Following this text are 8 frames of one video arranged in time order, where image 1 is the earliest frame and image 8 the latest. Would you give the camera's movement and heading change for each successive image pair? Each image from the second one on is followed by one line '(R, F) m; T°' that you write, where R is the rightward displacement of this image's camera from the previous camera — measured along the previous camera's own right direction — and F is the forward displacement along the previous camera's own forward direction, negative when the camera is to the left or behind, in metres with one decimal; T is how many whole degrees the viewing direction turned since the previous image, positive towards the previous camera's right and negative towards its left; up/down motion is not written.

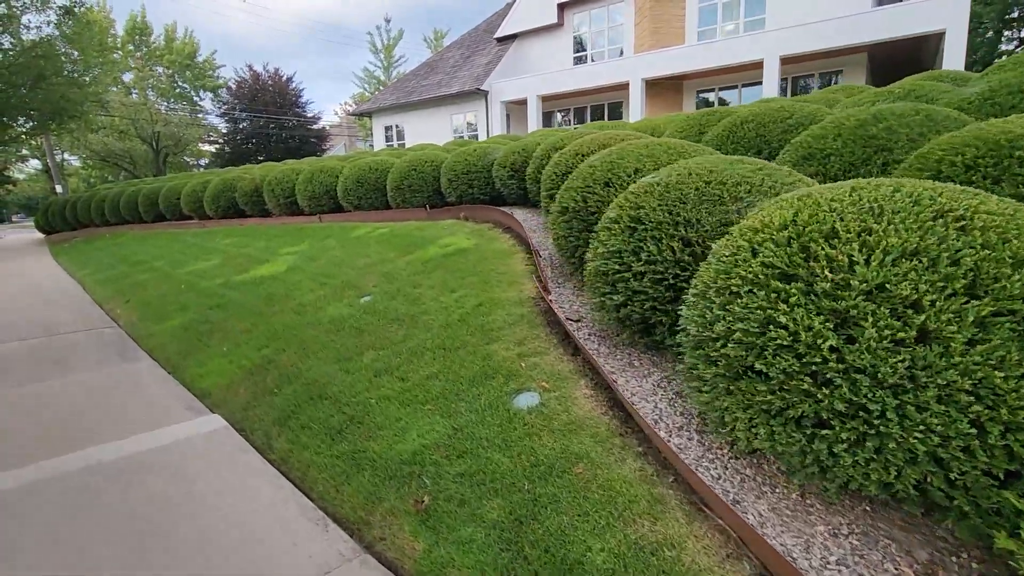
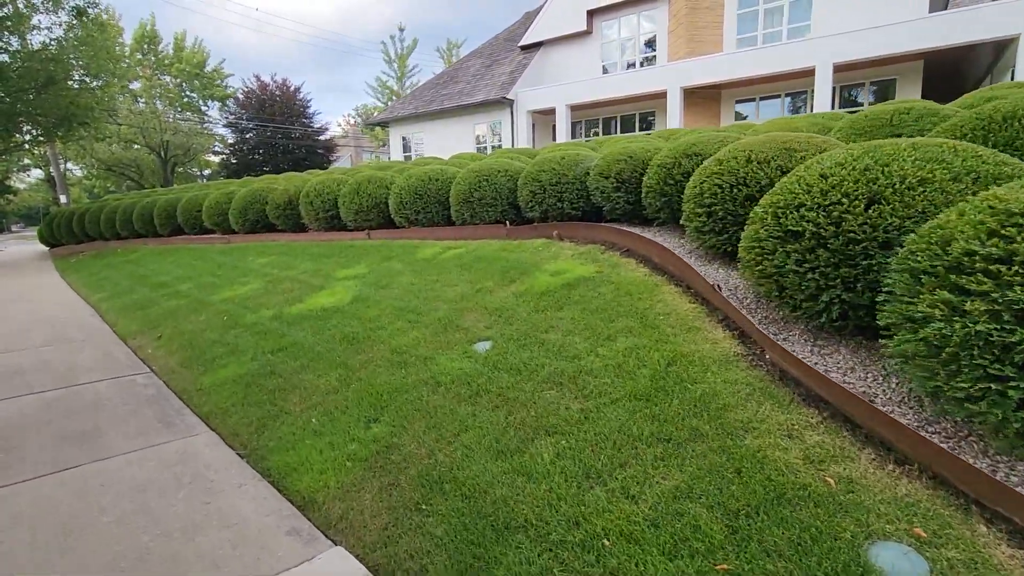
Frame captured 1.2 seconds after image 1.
(-1.0, +1.0) m; 0°
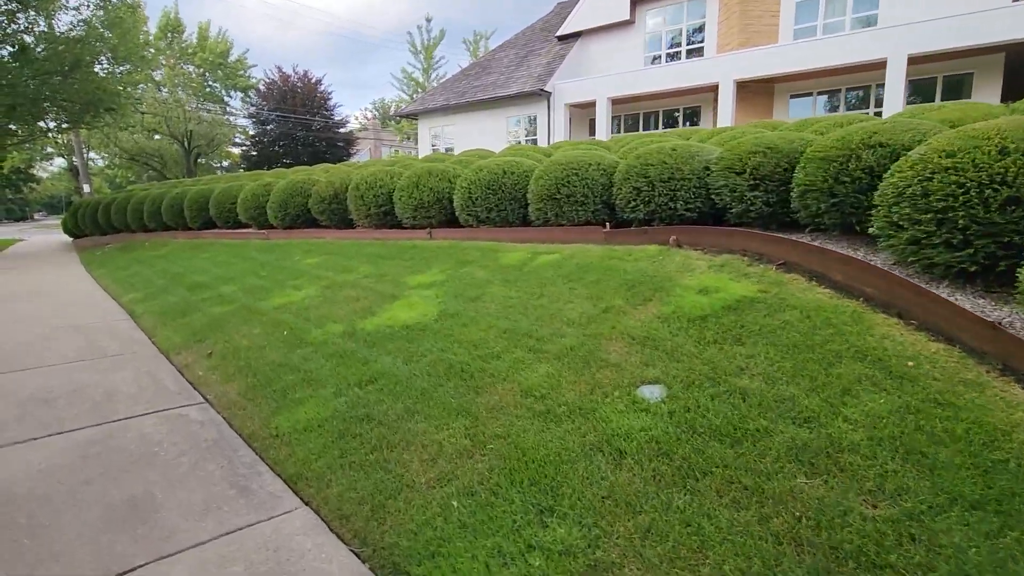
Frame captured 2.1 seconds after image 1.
(-0.8, +0.8) m; -1°
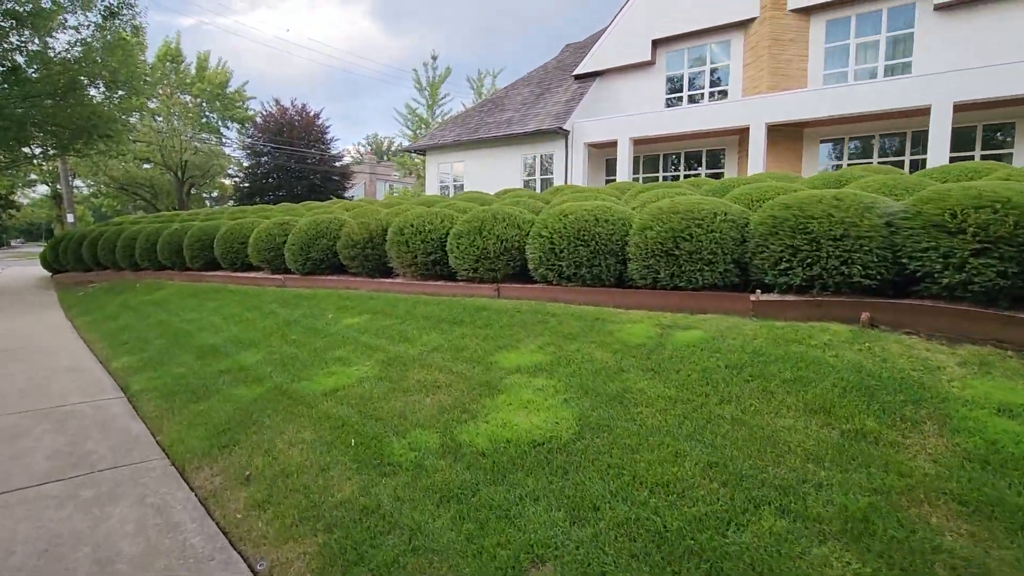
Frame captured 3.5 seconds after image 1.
(-1.0, +1.1) m; +2°
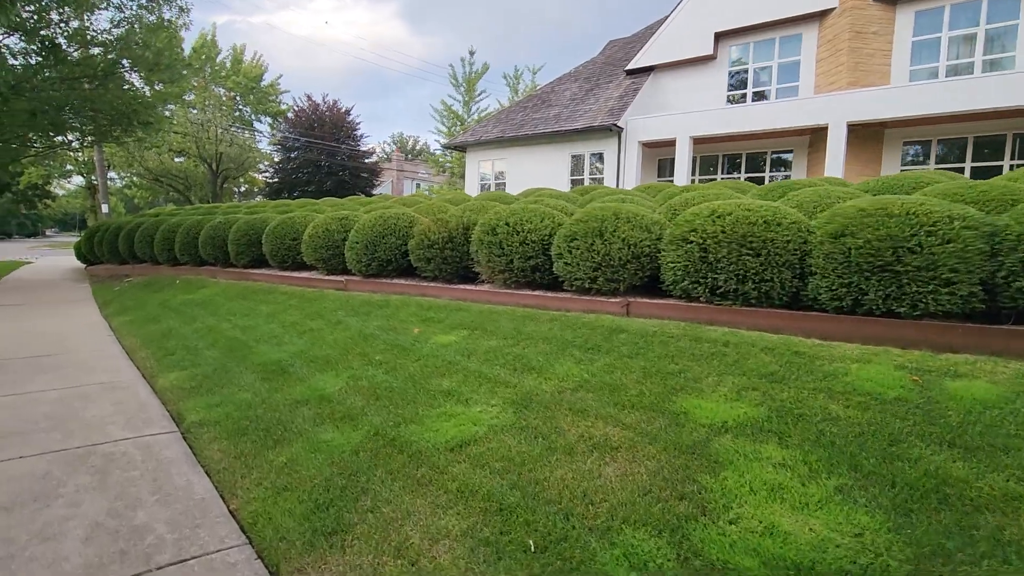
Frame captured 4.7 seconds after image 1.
(-0.9, +1.0) m; -2°
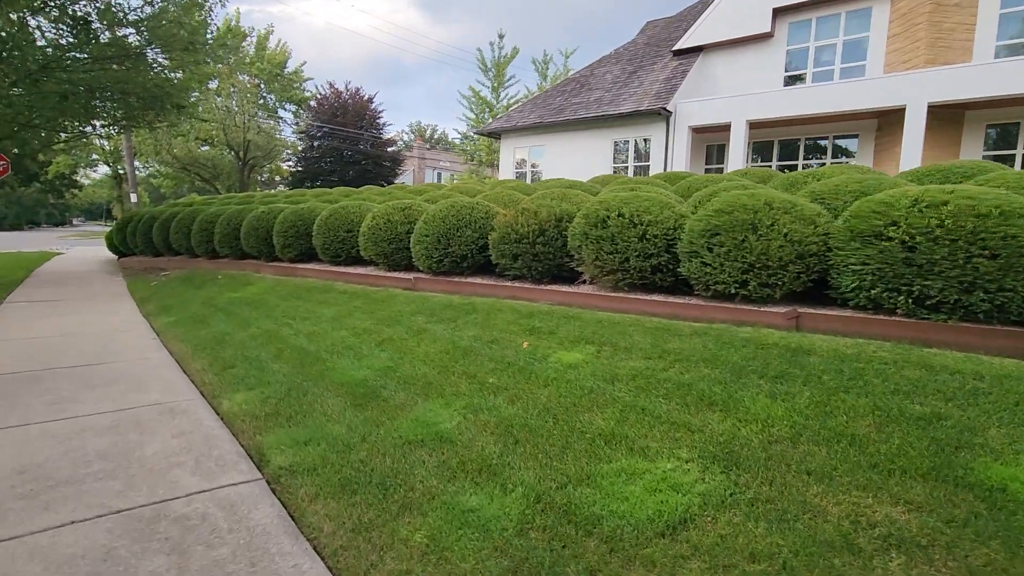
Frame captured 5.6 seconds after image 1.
(-0.8, +0.8) m; -2°
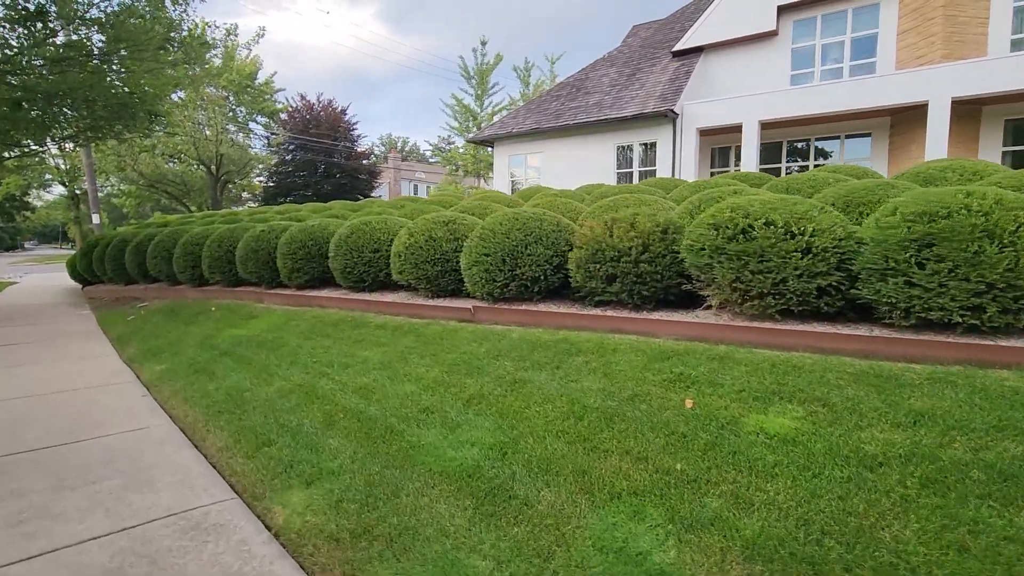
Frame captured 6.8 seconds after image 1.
(-1.0, +1.0) m; +3°
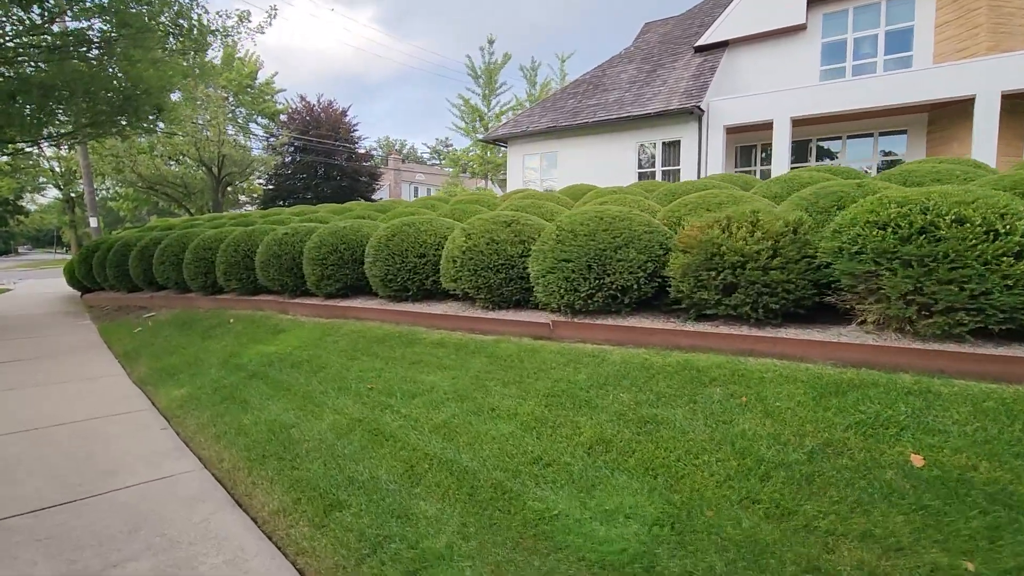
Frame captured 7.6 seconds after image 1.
(-0.7, +0.7) m; 0°
